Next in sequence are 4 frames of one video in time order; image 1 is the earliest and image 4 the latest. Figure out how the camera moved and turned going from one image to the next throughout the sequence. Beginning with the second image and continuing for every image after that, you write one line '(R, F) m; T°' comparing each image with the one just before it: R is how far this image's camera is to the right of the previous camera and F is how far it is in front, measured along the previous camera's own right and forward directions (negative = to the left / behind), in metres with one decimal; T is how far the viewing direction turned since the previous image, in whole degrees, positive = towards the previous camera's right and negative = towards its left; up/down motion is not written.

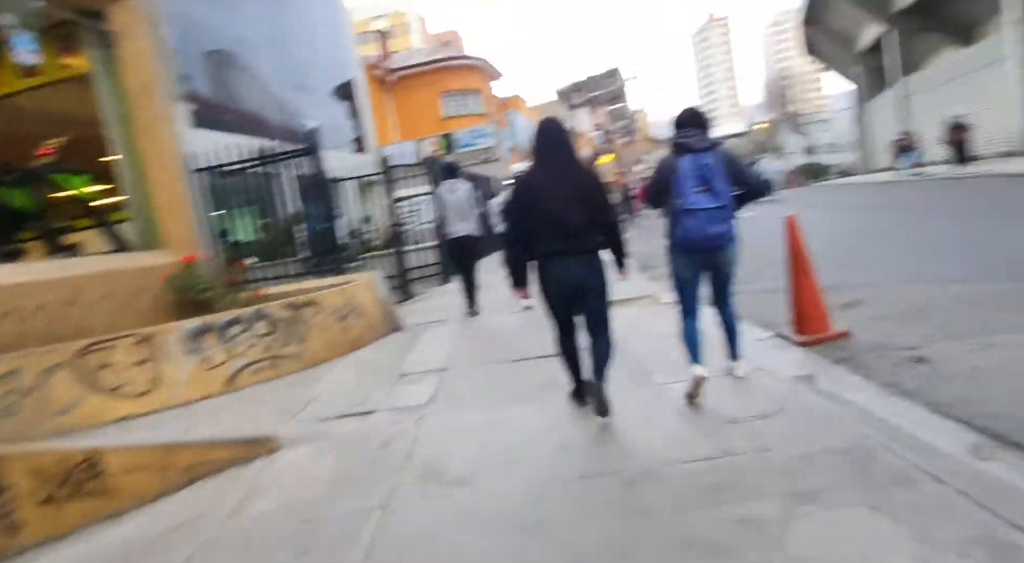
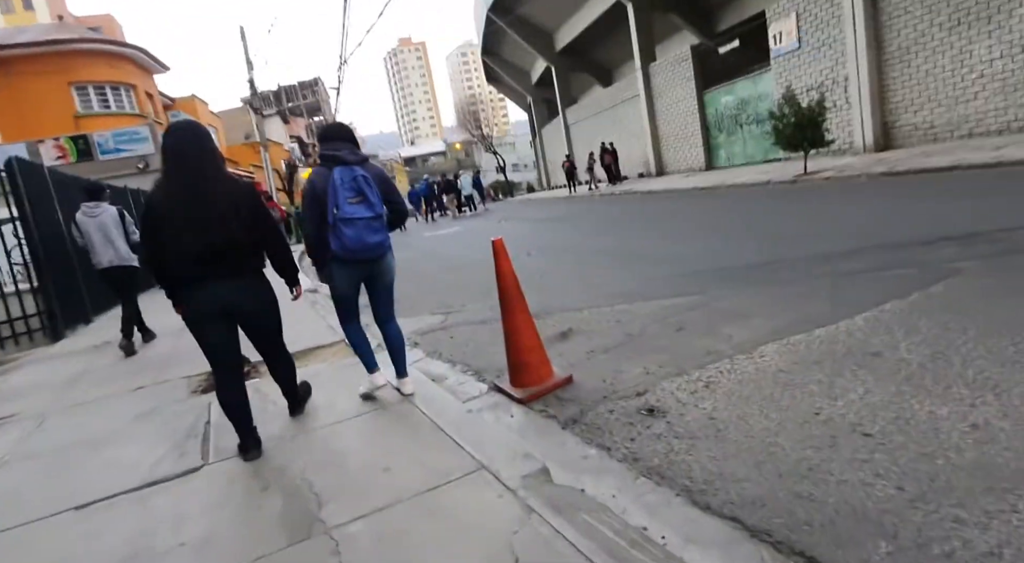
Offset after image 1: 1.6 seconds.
(+0.5, +1.3) m; +26°
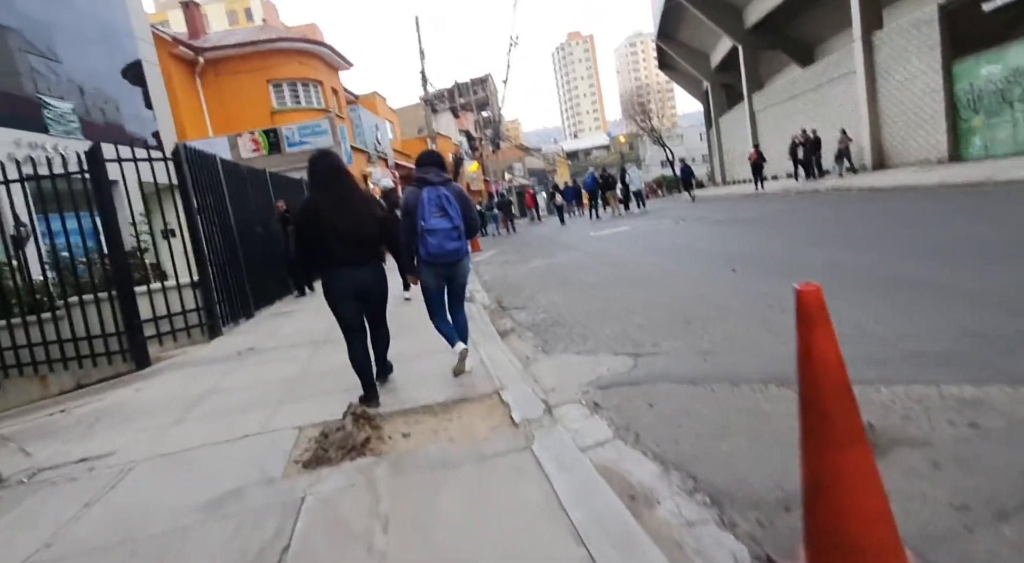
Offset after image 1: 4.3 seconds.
(-0.5, +1.7) m; -14°
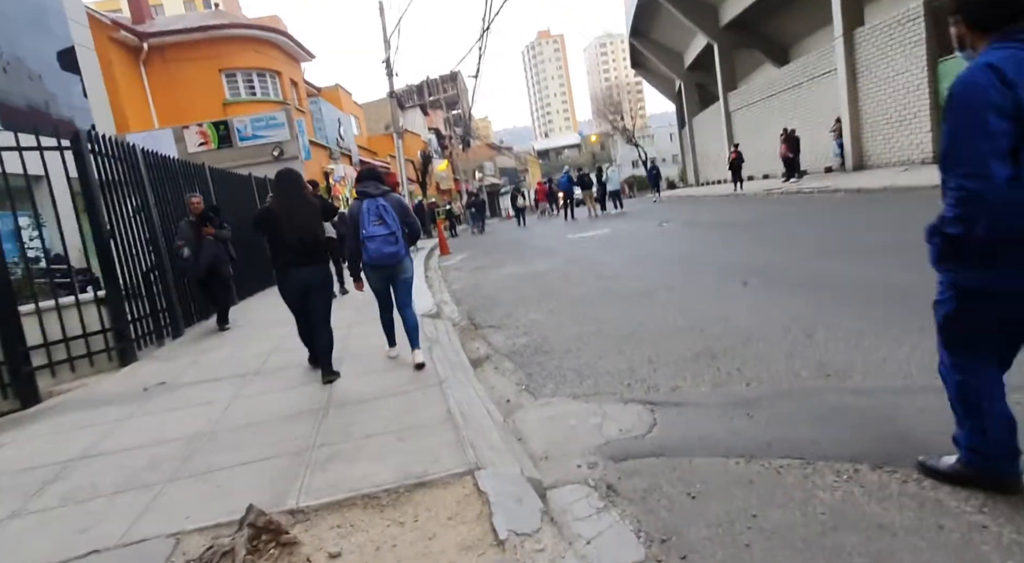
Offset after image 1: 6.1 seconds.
(0.0, +1.2) m; +3°
